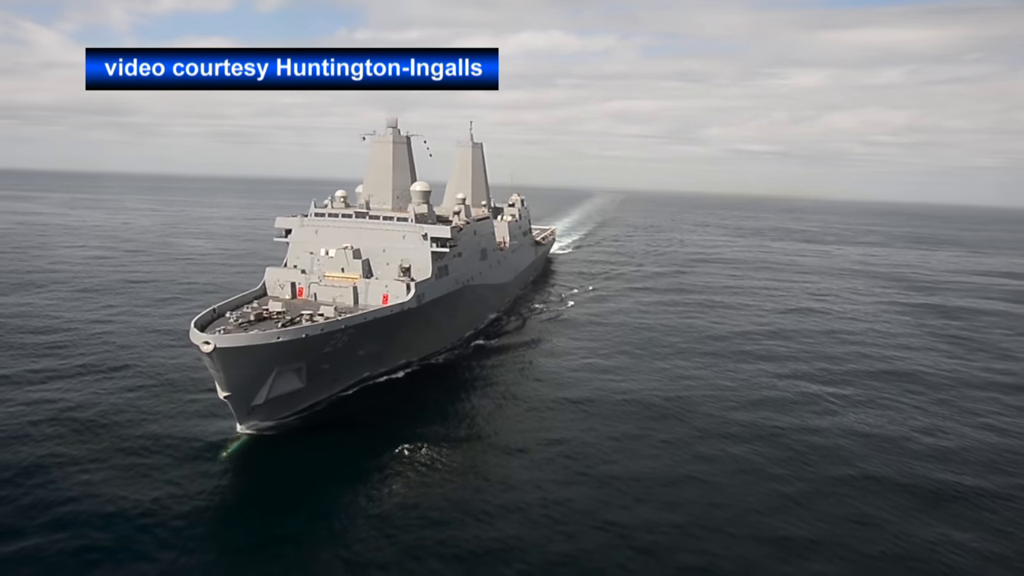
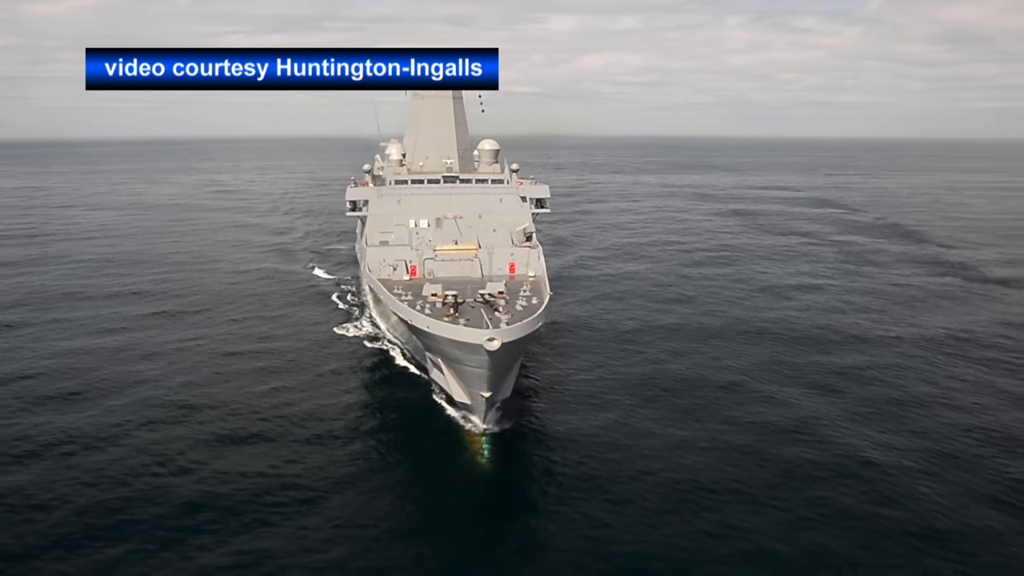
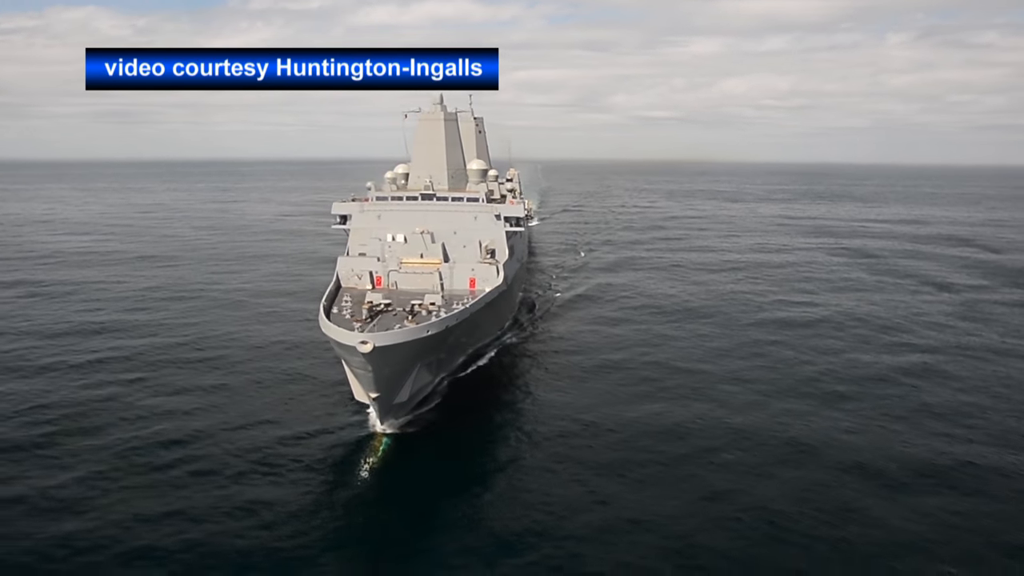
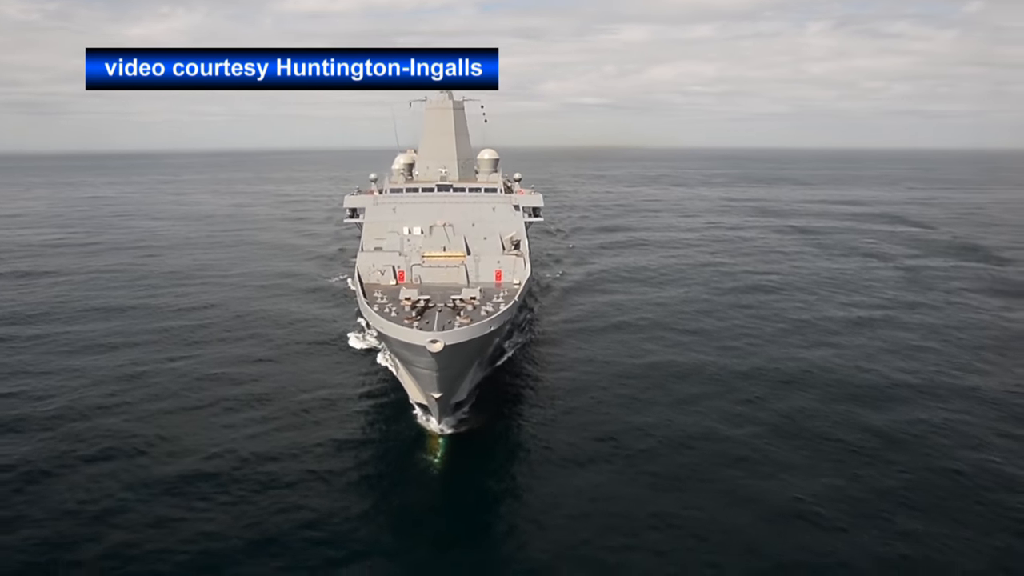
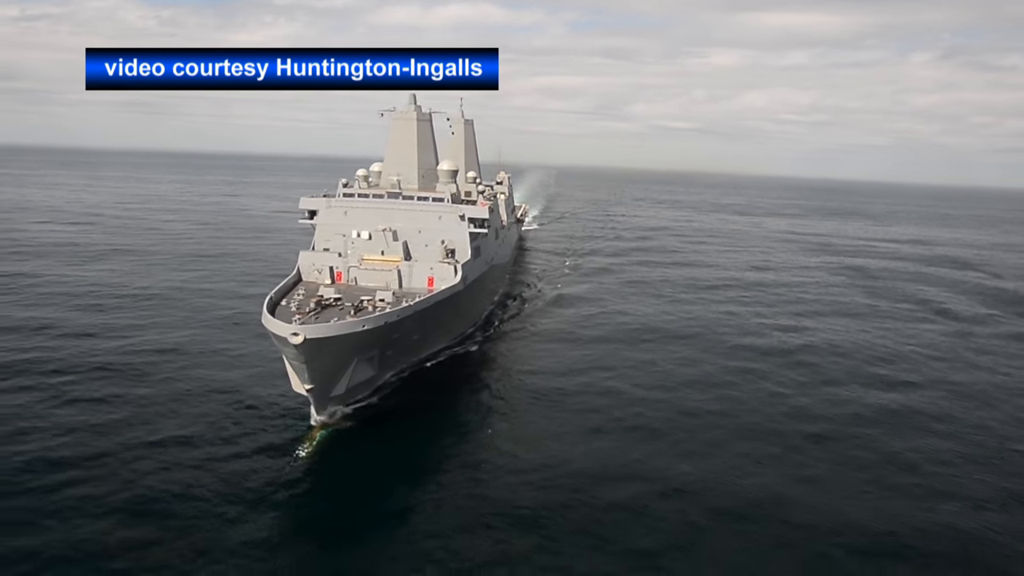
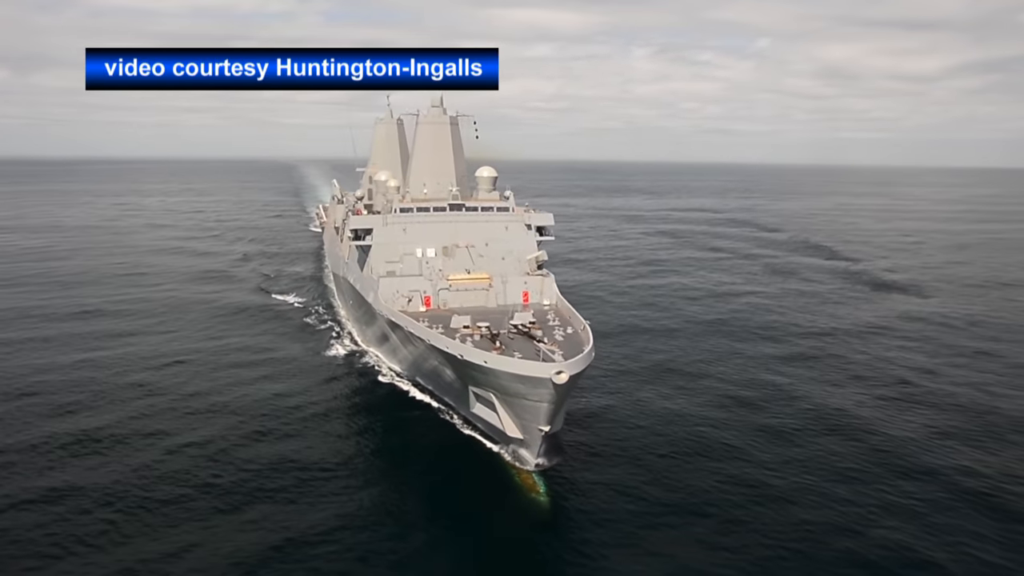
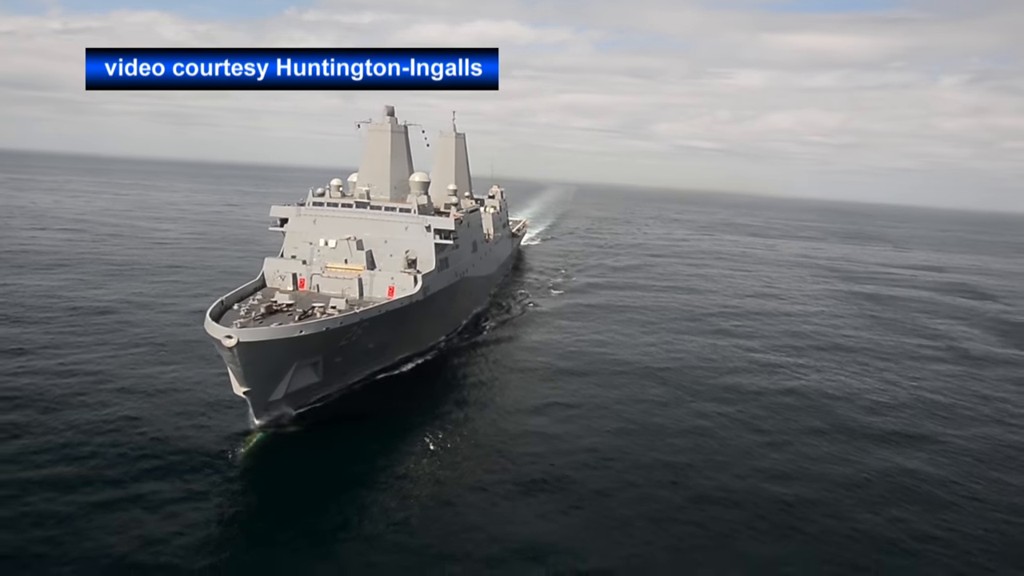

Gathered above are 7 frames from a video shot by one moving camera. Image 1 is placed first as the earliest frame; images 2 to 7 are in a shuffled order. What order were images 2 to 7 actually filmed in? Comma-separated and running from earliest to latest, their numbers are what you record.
7, 5, 3, 4, 2, 6
